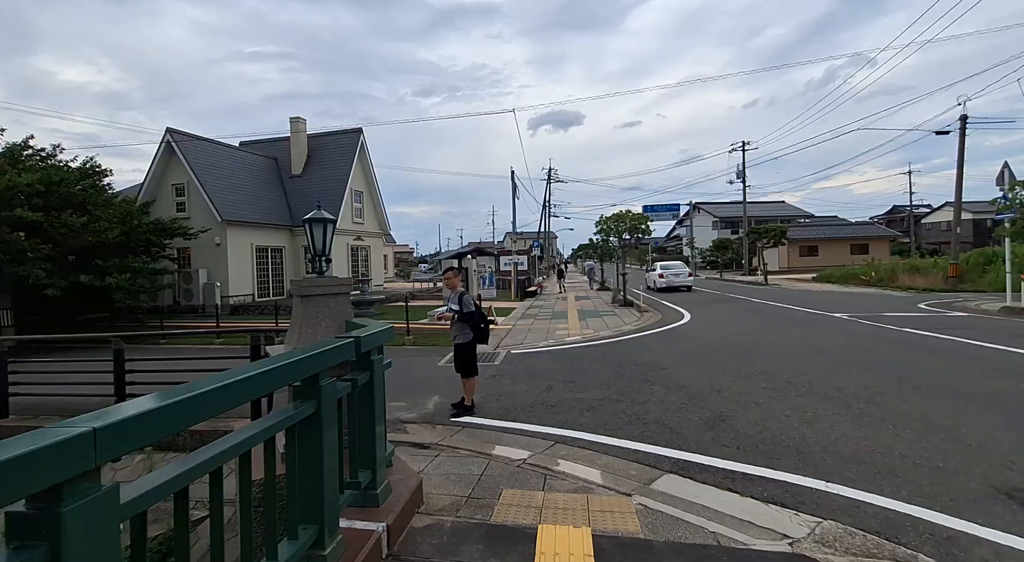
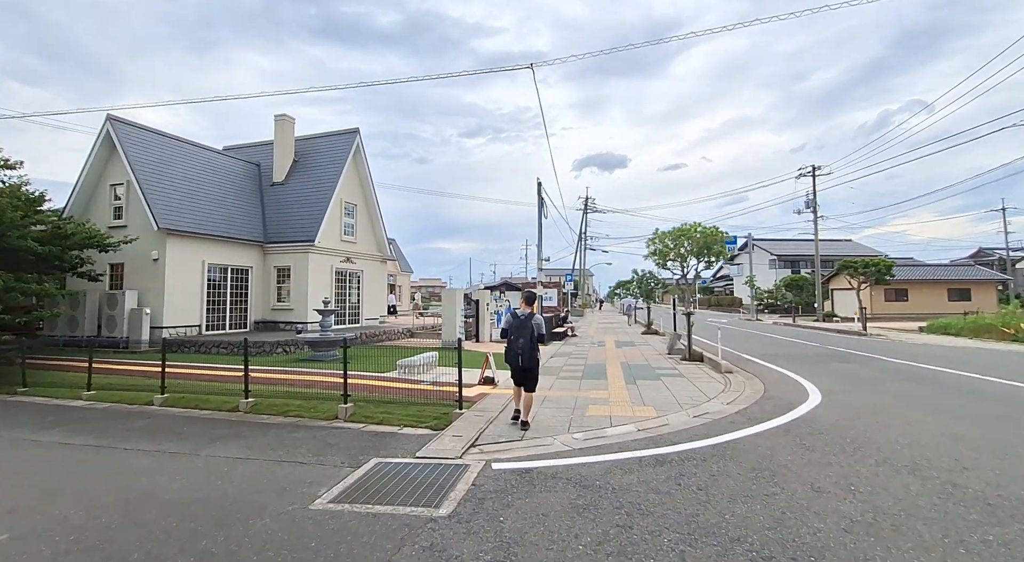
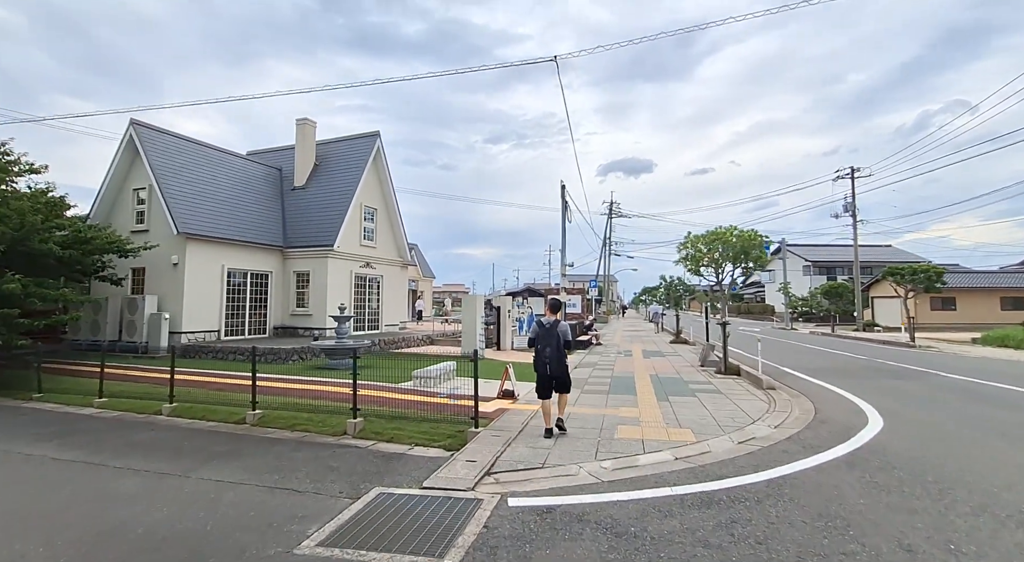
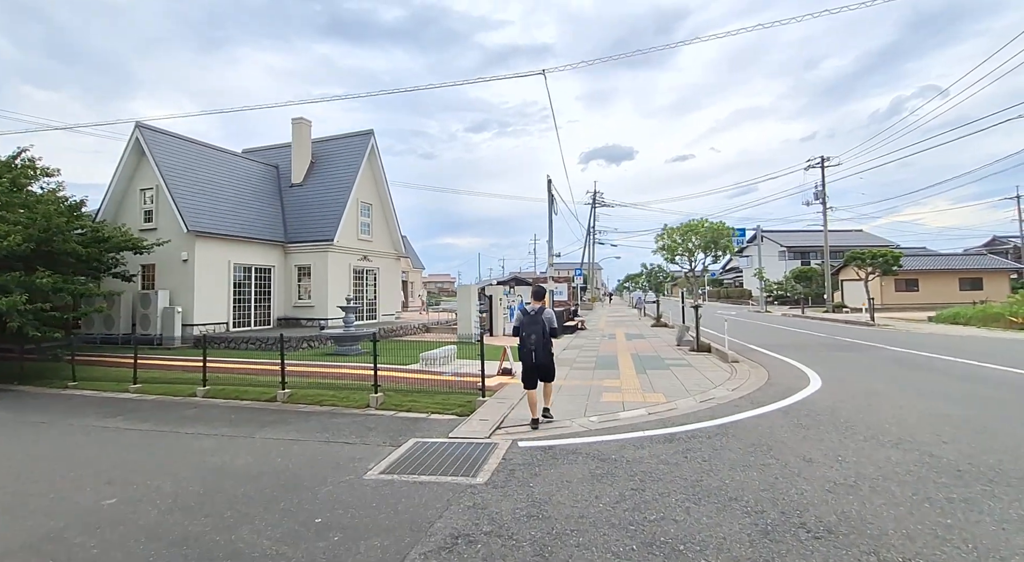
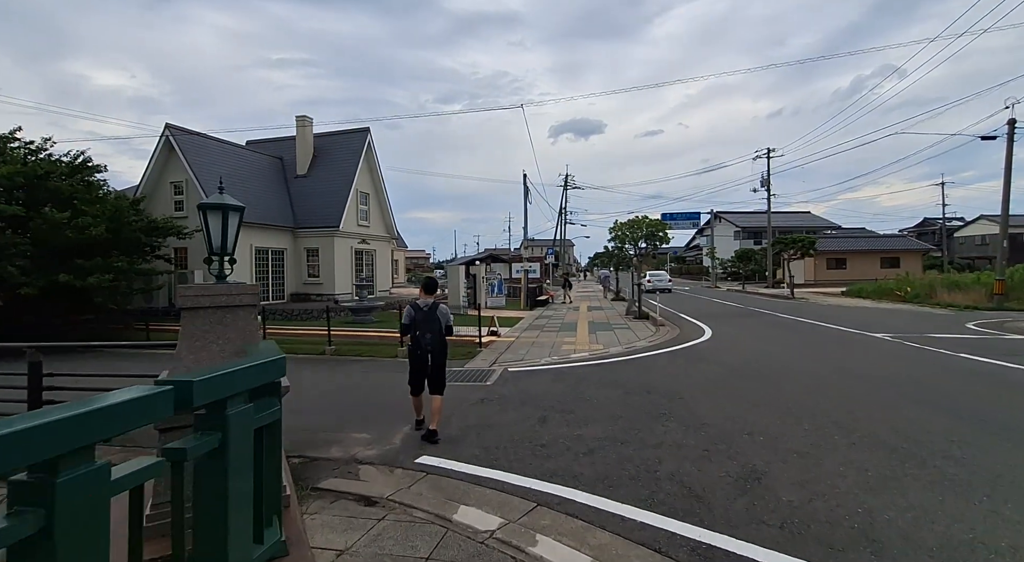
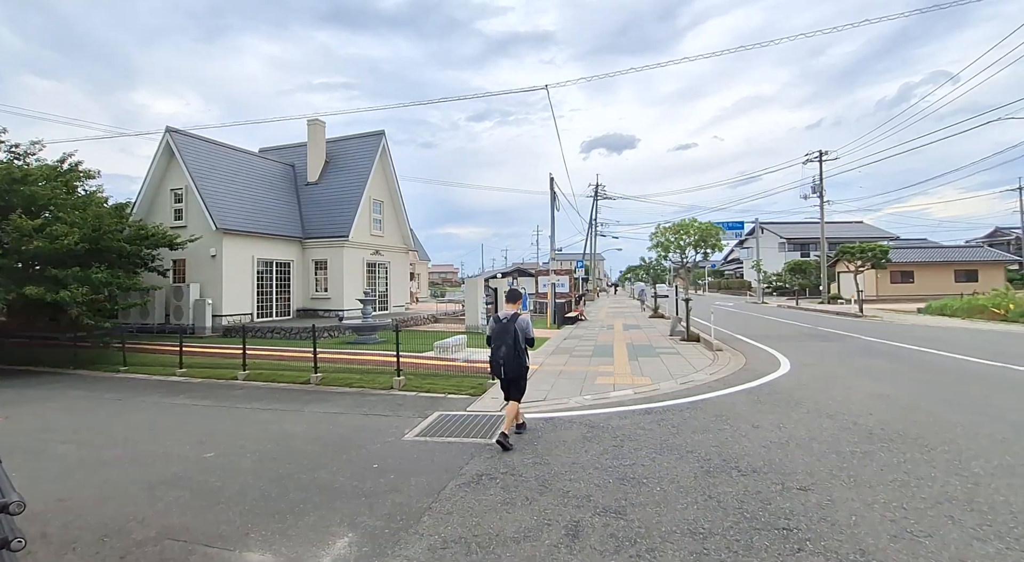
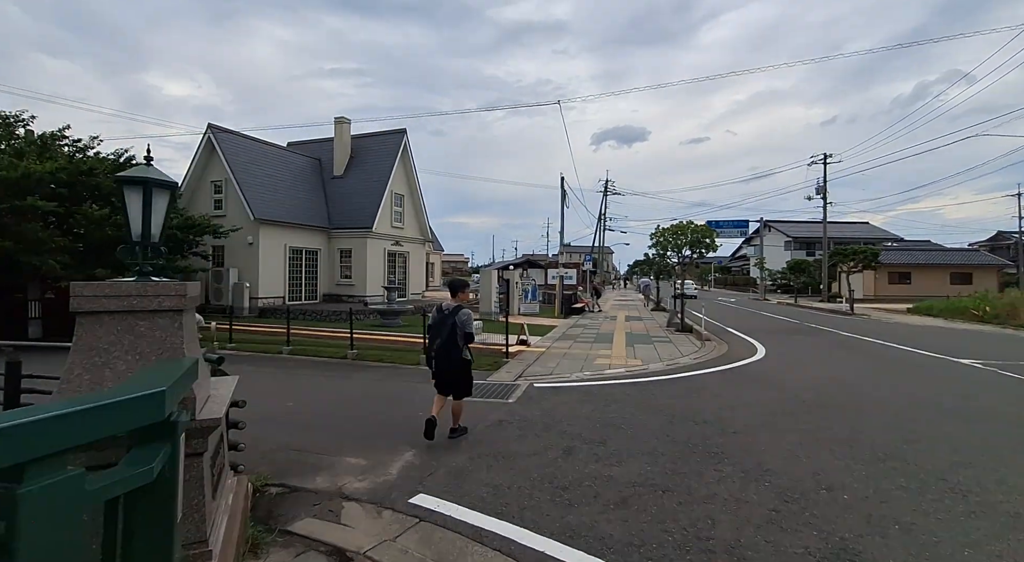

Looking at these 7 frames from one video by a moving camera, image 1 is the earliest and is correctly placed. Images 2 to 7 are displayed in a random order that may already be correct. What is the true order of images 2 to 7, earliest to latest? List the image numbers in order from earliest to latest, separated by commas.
5, 7, 6, 4, 2, 3
